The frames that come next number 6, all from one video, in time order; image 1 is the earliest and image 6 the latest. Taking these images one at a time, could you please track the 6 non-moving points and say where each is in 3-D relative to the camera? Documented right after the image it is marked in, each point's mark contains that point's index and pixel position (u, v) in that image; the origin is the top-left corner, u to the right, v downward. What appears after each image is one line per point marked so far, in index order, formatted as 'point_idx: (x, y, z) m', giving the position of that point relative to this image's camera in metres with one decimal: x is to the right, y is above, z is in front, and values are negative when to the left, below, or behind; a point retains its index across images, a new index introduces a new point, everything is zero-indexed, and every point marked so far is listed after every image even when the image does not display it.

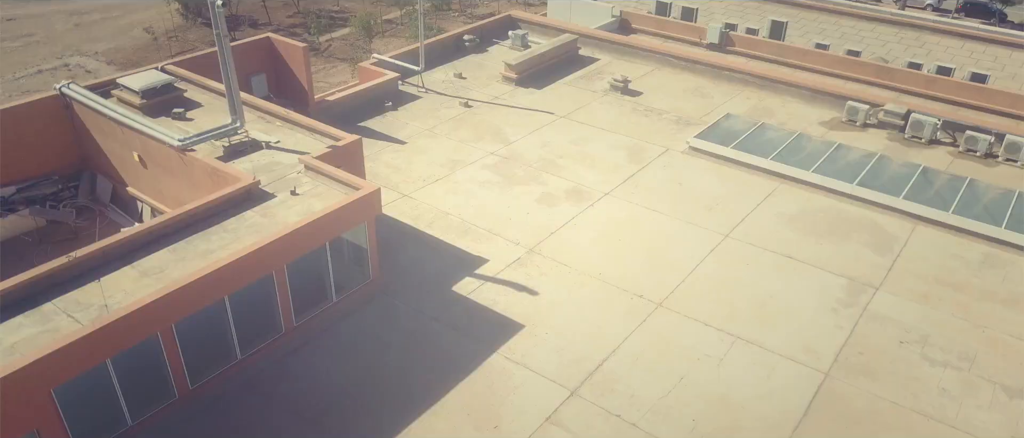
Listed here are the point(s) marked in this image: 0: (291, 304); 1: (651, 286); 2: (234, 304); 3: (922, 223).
0: (-3.8, -1.4, +14.8) m
1: (+2.7, -1.3, +16.9) m
2: (-4.3, -1.3, +13.6) m
3: (+9.1, -0.1, +19.3) m
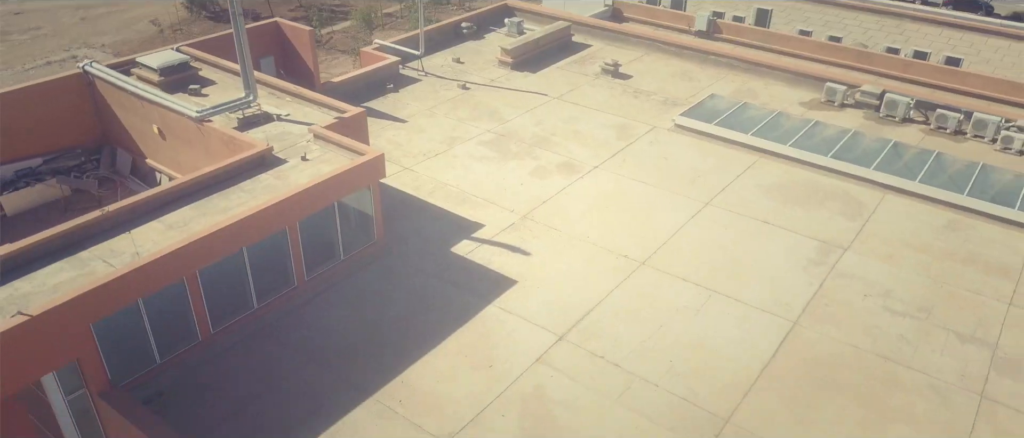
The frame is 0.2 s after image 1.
0: (-3.9, -0.7, +16.1) m
1: (+2.6, -0.6, +18.2) m
2: (-4.5, -0.6, +14.9) m
3: (+9.0, +0.6, +20.6) m
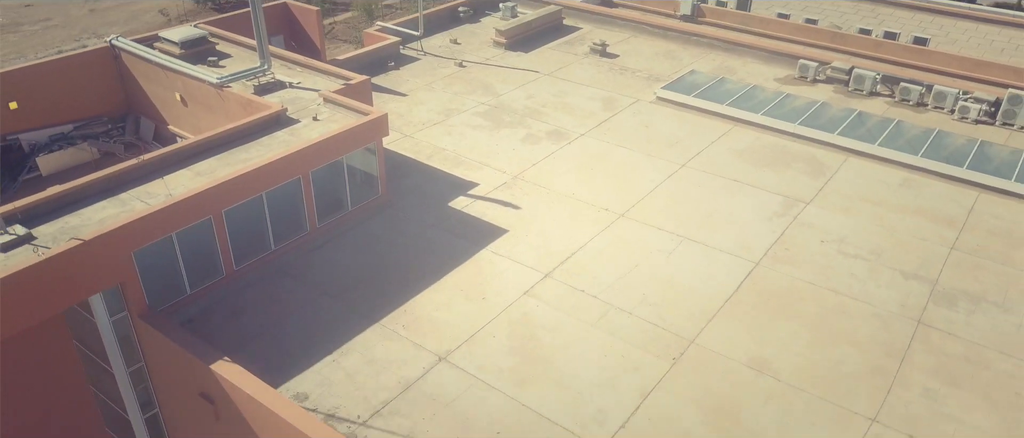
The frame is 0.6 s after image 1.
0: (-4.1, +0.3, +17.9) m
1: (+2.4, +0.4, +20.0) m
2: (-4.6, +0.3, +16.7) m
3: (+8.8, +1.6, +22.4) m
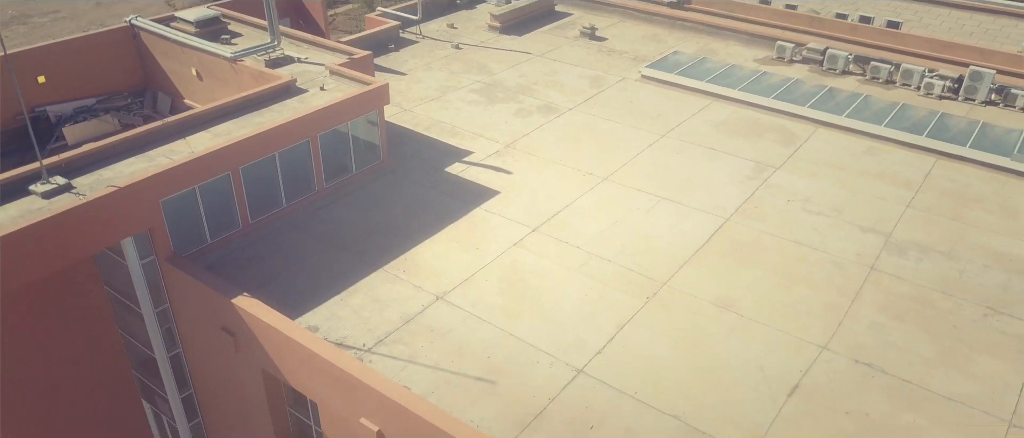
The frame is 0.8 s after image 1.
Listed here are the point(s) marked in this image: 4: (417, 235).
0: (-4.3, +1.1, +19.5) m
1: (+2.2, +1.3, +21.7) m
2: (-4.8, +1.2, +18.3) m
3: (+8.6, +2.6, +24.0) m
4: (-2.0, -0.3, +18.6) m
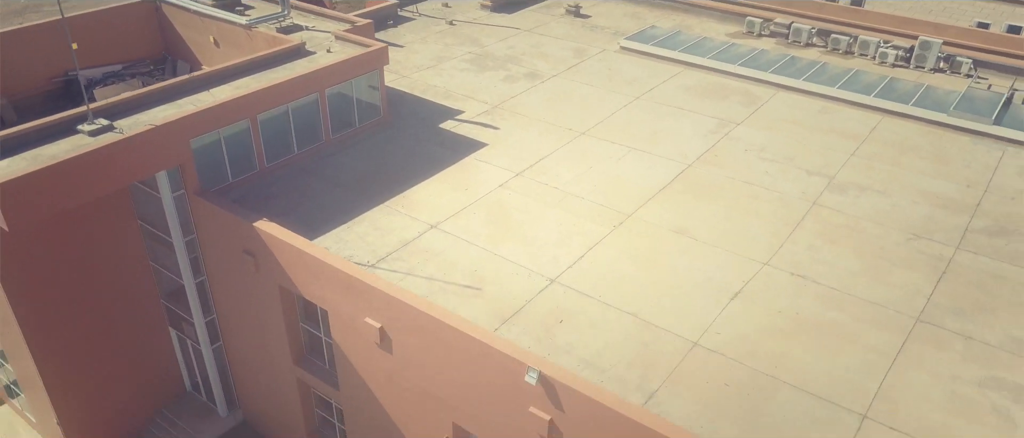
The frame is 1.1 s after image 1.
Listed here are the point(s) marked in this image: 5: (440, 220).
0: (-4.6, +2.5, +21.9) m
1: (+1.8, +2.6, +24.1) m
2: (-5.2, +2.5, +20.7) m
3: (+8.2, +3.9, +26.4) m
4: (-2.4, +1.0, +20.9) m
5: (-1.6, 0.0, +19.1) m
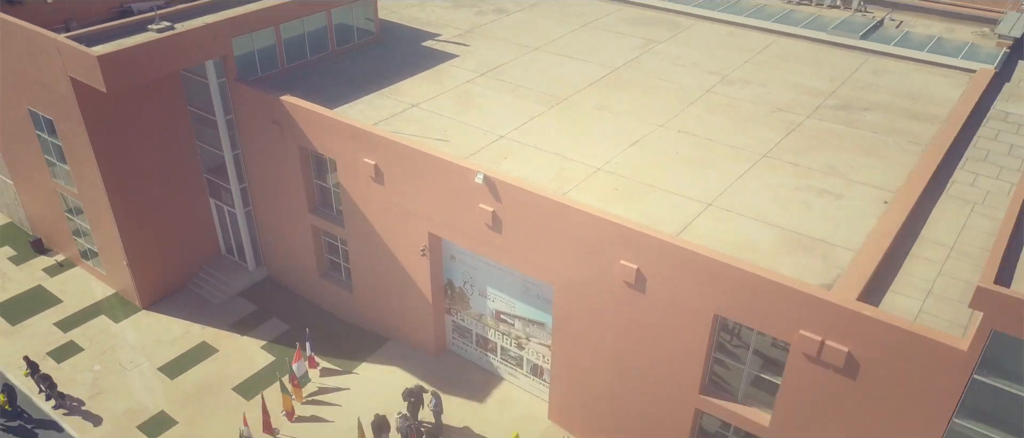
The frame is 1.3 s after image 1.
0: (-5.7, +5.9, +27.9) m
1: (+0.7, +6.1, +30.1) m
2: (-6.3, +5.9, +26.7) m
3: (+7.1, +7.4, +32.5) m
4: (-3.4, +4.4, +26.9) m
5: (-2.6, +3.4, +25.1) m
